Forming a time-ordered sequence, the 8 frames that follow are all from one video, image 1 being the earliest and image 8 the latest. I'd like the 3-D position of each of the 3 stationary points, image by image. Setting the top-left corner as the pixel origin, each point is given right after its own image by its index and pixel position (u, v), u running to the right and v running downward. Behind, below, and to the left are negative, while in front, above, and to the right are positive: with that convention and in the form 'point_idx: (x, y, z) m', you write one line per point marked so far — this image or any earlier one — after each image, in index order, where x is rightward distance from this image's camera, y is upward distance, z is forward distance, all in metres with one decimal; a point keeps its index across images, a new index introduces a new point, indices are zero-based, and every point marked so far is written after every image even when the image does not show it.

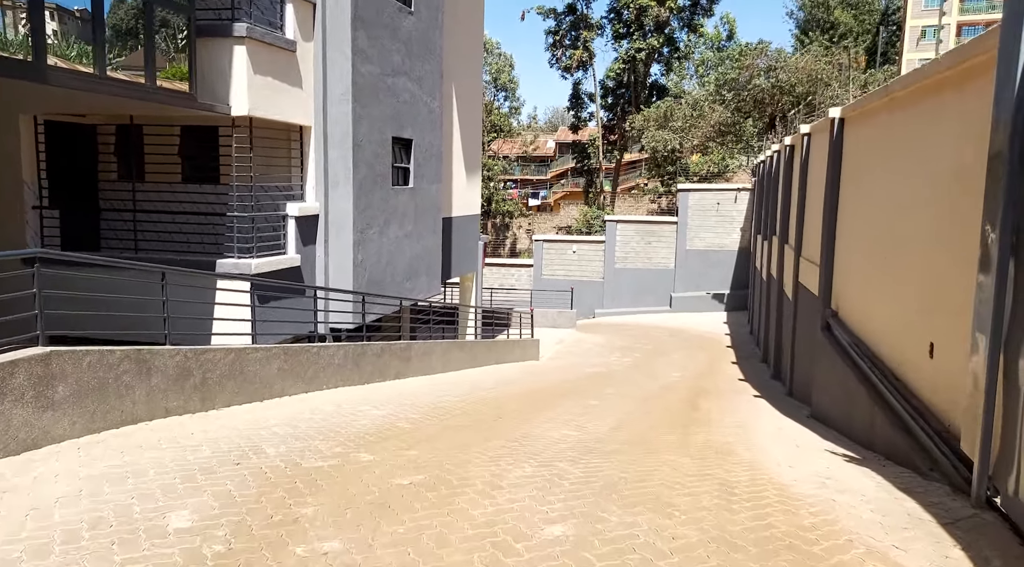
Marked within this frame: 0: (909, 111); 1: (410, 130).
0: (+4.0, +1.8, +8.5) m
1: (-1.8, +2.8, +14.5) m
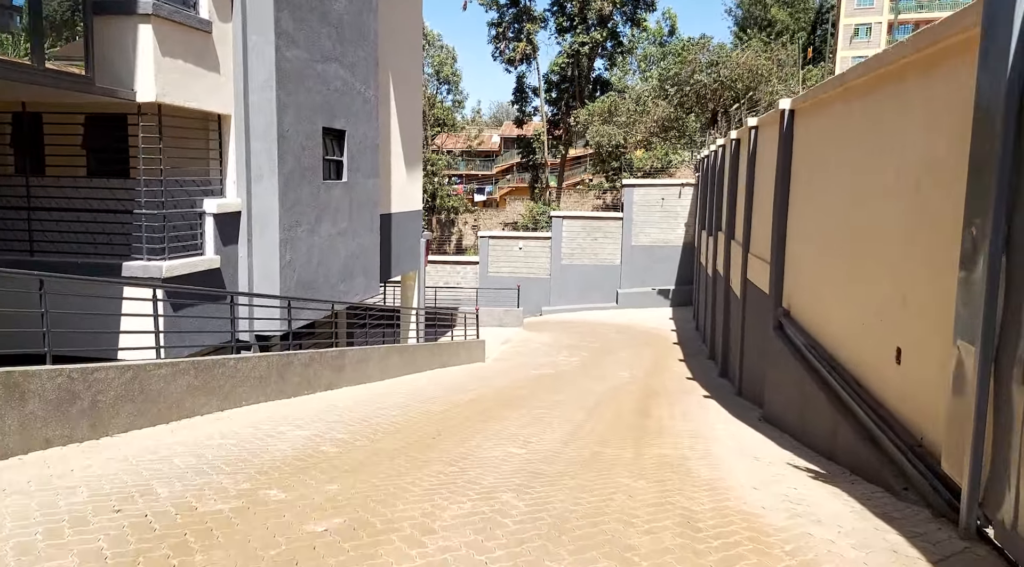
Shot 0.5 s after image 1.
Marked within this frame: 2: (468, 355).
0: (+3.4, +1.8, +8.0) m
1: (-2.8, +2.7, +13.6) m
2: (-1.0, -1.7, +18.7) m
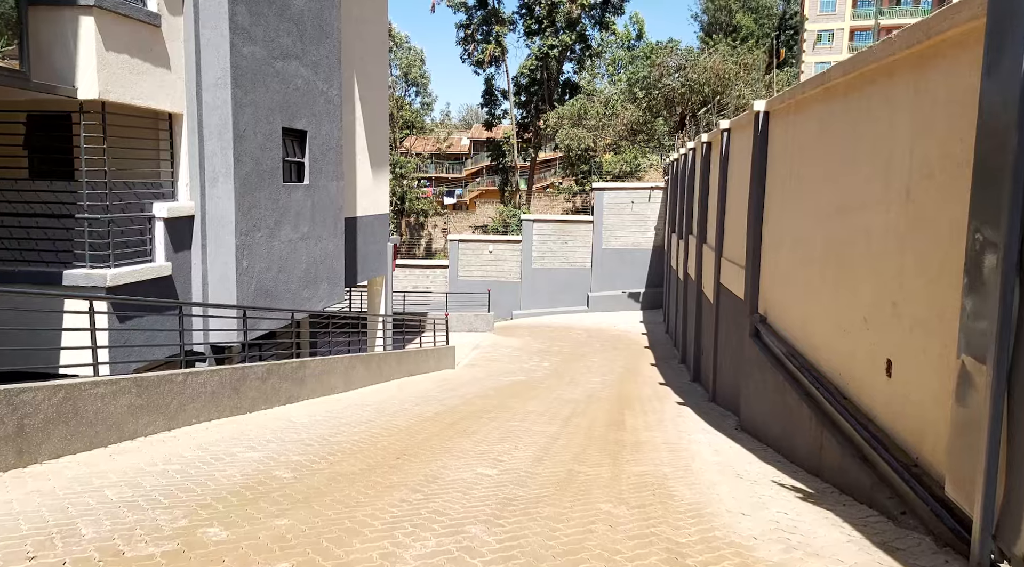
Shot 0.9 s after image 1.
0: (+3.1, +1.7, +7.7) m
1: (-3.3, +2.6, +13.0) m
2: (-1.7, -1.8, +18.2) m
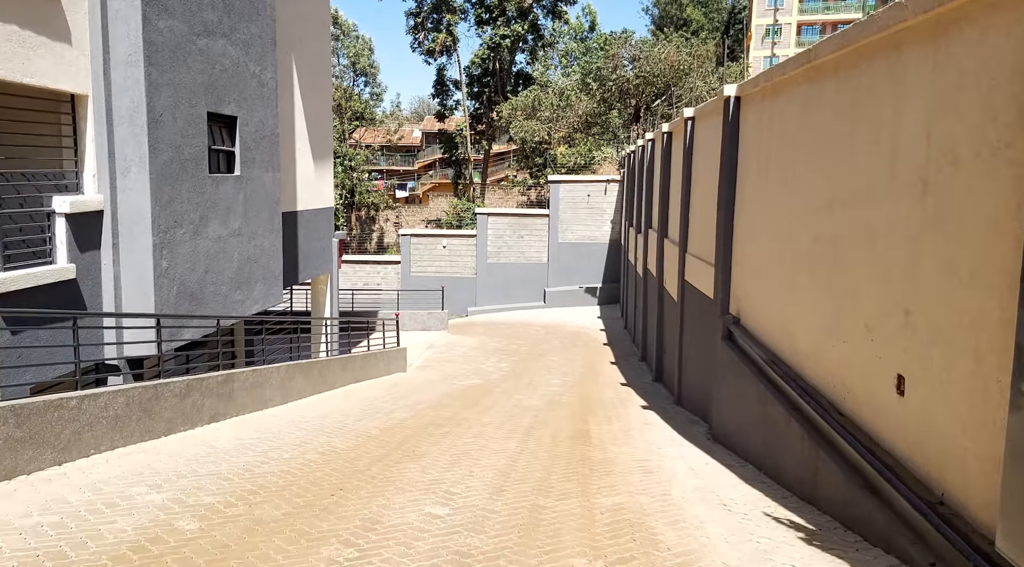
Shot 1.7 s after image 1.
0: (+2.7, +1.7, +6.8) m
1: (-4.0, +2.6, +11.8) m
2: (-2.6, -1.7, +17.1) m
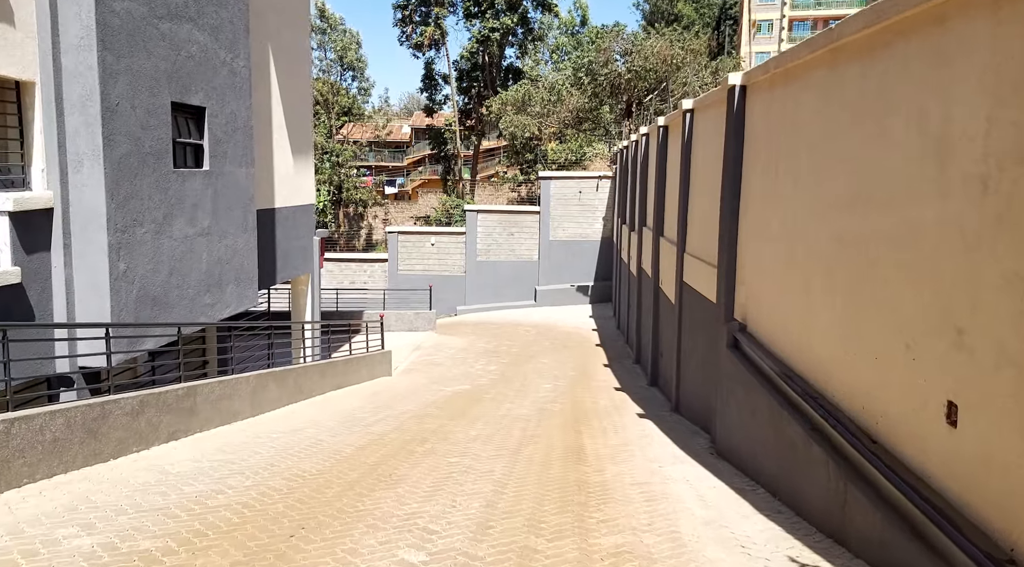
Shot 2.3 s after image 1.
0: (+2.6, +1.7, +6.1) m
1: (-4.2, +2.6, +11.0) m
2: (-2.8, -1.8, +16.3) m
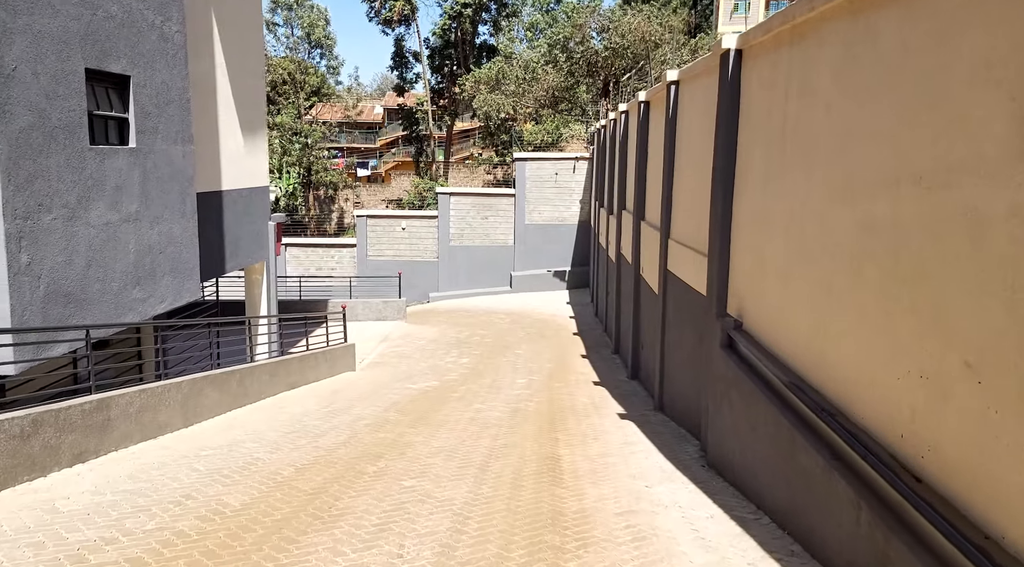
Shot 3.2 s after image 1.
0: (+2.3, +1.7, +5.0) m
1: (-4.6, +2.6, +9.7) m
2: (-3.4, -1.6, +15.1) m
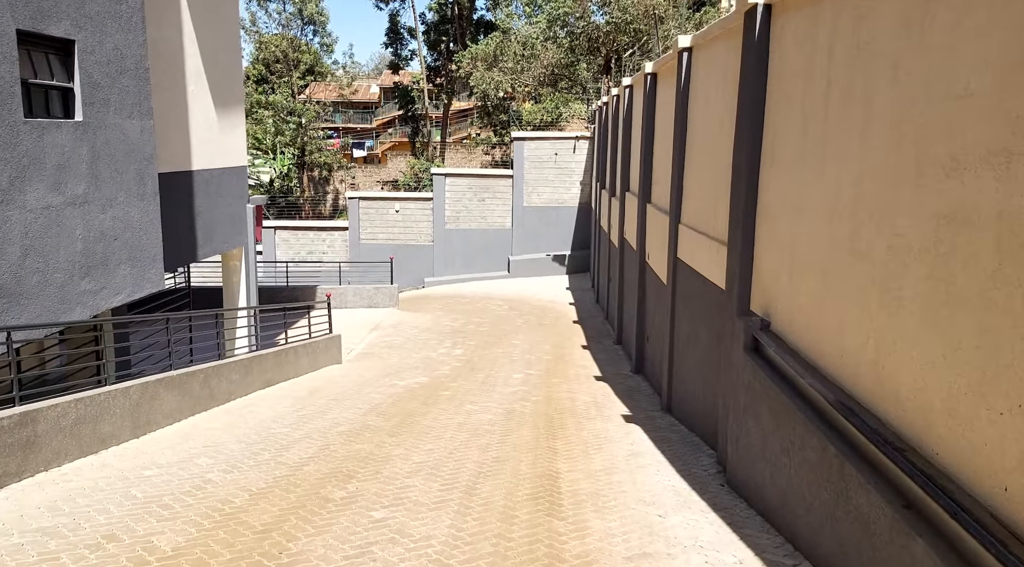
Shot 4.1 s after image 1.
0: (+2.3, +1.7, +3.9) m
1: (-4.7, +2.7, +8.5) m
2: (-3.4, -1.3, +14.0) m
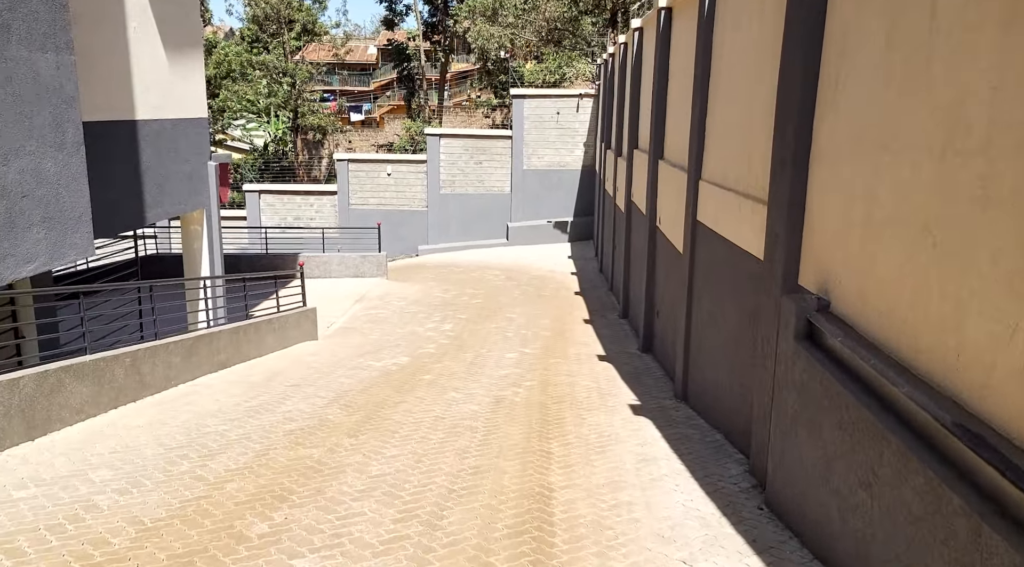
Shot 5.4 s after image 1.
0: (+2.1, +1.8, +2.2) m
1: (-4.8, +3.0, +6.8) m
2: (-3.6, -0.8, +12.5) m
